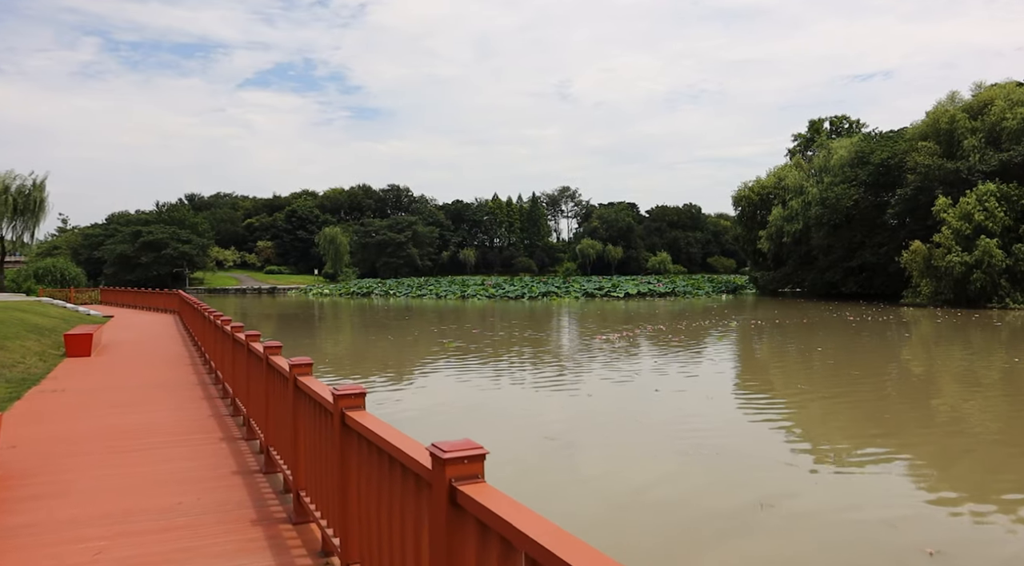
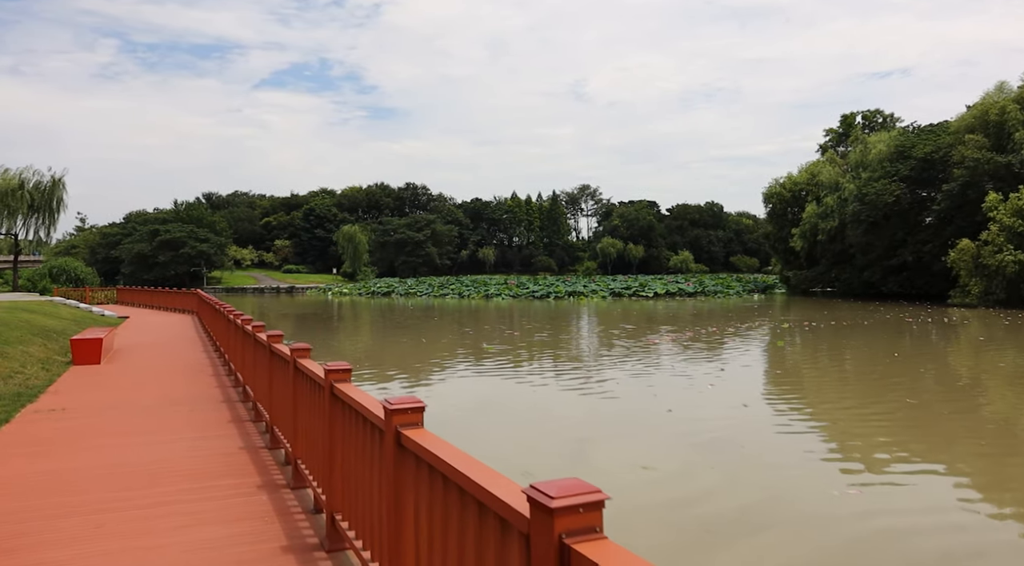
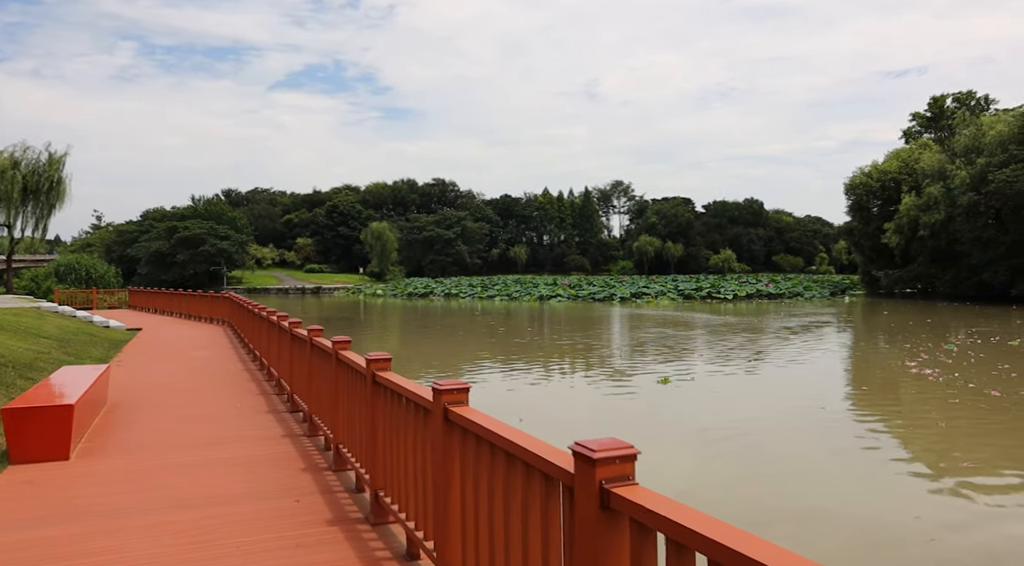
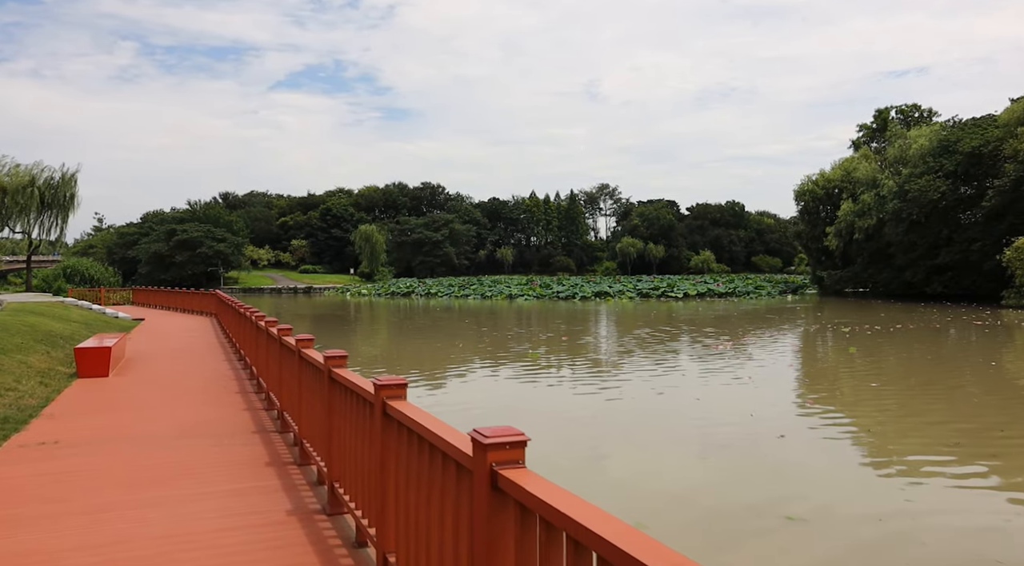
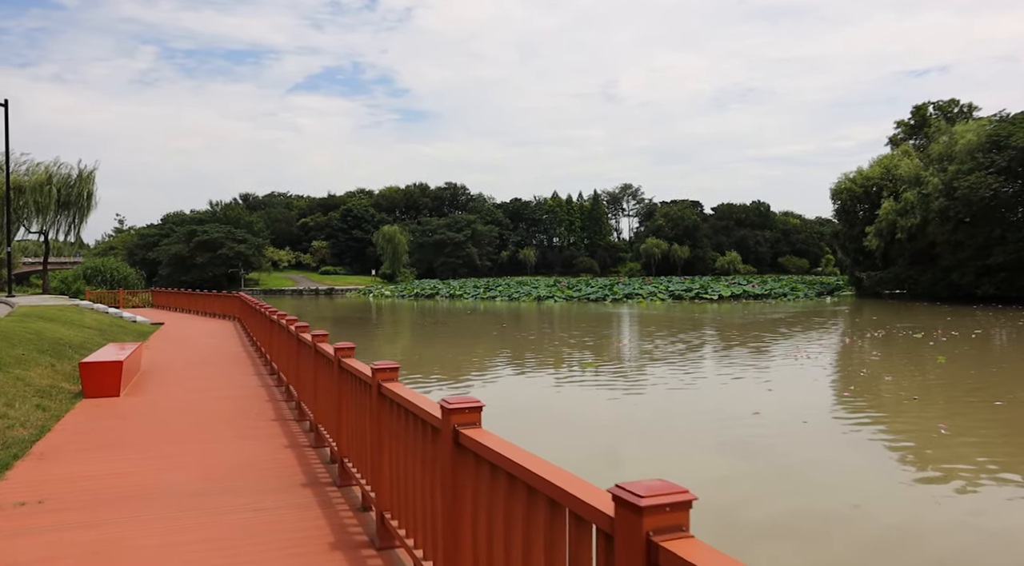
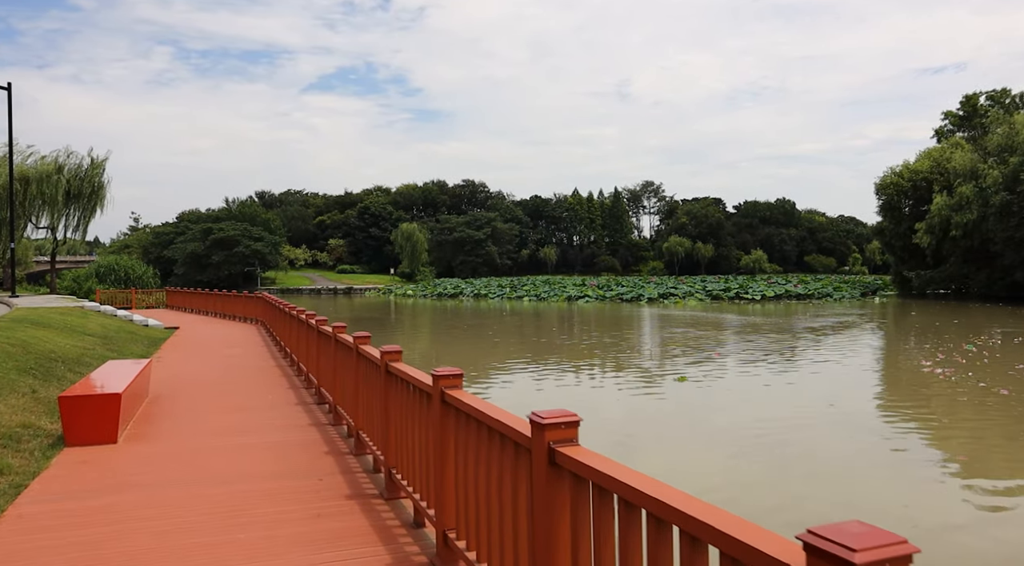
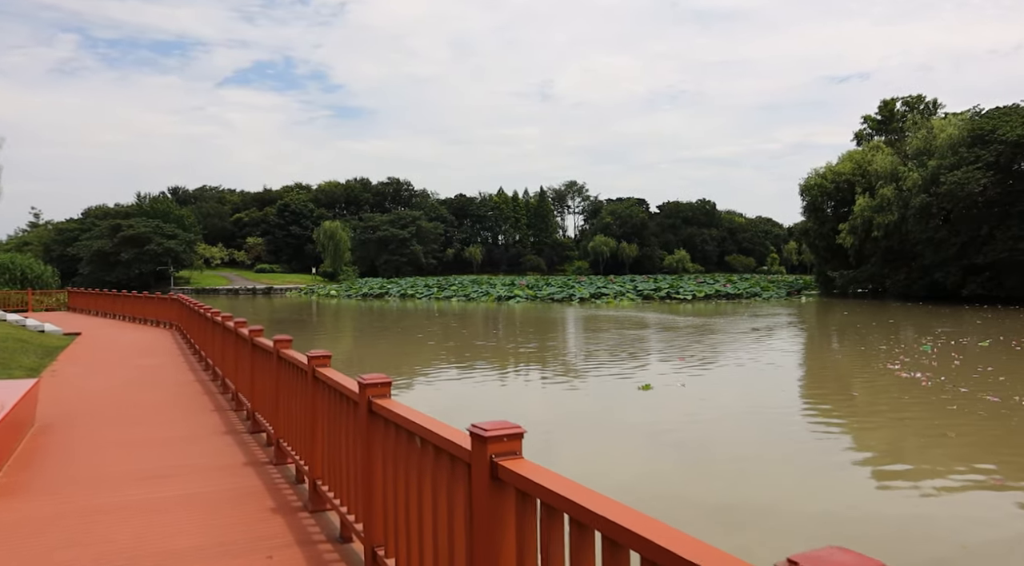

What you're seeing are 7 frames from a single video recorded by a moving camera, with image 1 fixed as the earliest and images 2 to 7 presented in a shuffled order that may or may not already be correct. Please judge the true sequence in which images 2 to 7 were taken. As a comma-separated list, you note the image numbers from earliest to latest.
2, 4, 5, 6, 3, 7
